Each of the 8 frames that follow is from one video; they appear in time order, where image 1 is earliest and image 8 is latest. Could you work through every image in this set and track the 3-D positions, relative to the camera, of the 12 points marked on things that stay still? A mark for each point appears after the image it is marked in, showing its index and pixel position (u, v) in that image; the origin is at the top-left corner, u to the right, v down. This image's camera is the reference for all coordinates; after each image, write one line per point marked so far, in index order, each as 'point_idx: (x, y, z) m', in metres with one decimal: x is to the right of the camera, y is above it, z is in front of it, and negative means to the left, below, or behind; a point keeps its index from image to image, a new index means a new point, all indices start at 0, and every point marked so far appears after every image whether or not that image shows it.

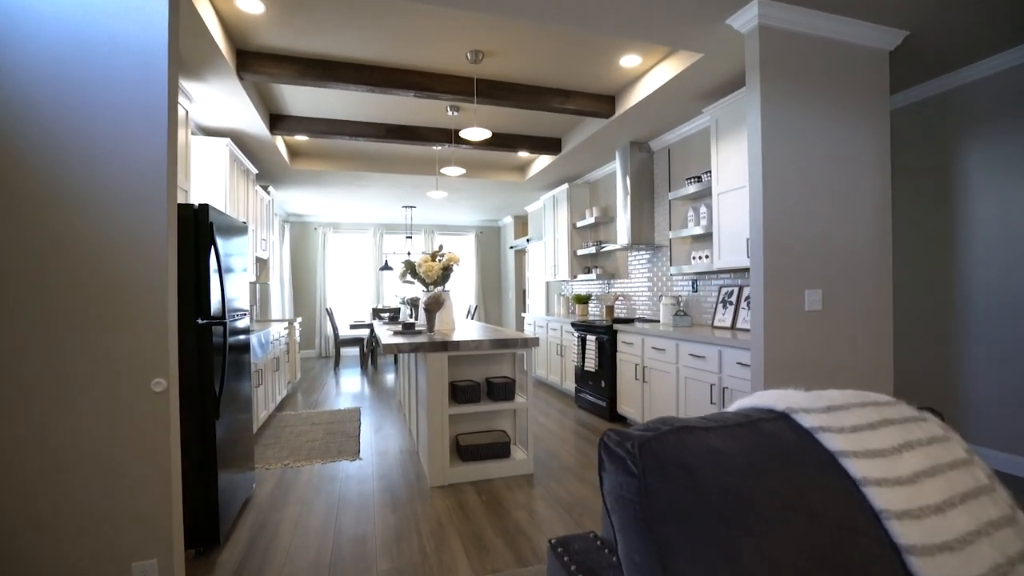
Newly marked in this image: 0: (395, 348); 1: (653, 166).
0: (-0.6, -0.3, +2.8) m
1: (+1.2, +1.0, +4.8) m
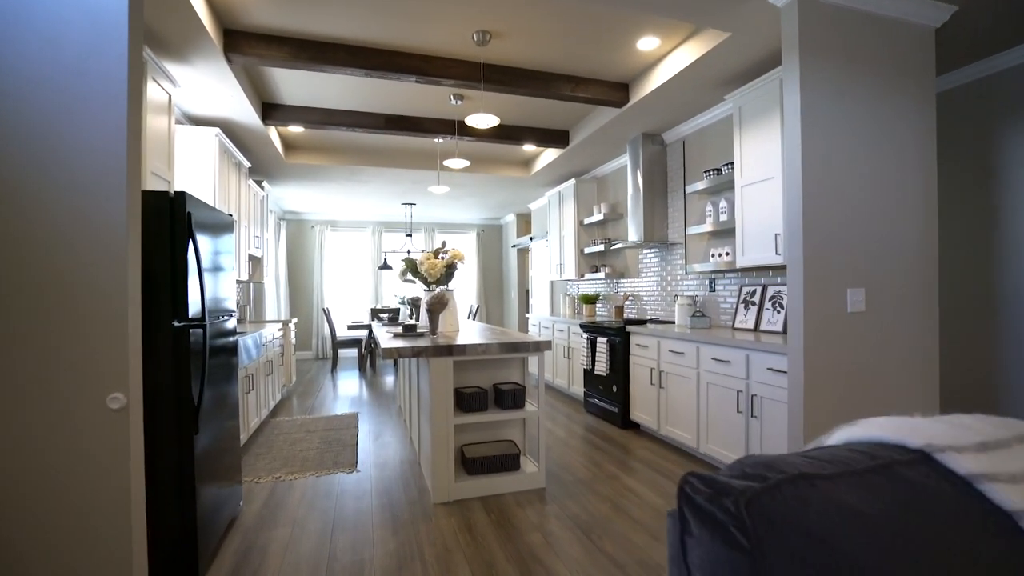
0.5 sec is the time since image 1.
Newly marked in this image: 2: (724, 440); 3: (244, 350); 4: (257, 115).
0: (-0.5, -0.3, +2.5) m
1: (+1.2, +1.0, +4.5) m
2: (+1.1, -0.8, +3.0) m
3: (-1.6, -0.4, +3.6) m
4: (-1.7, +1.2, +3.9) m
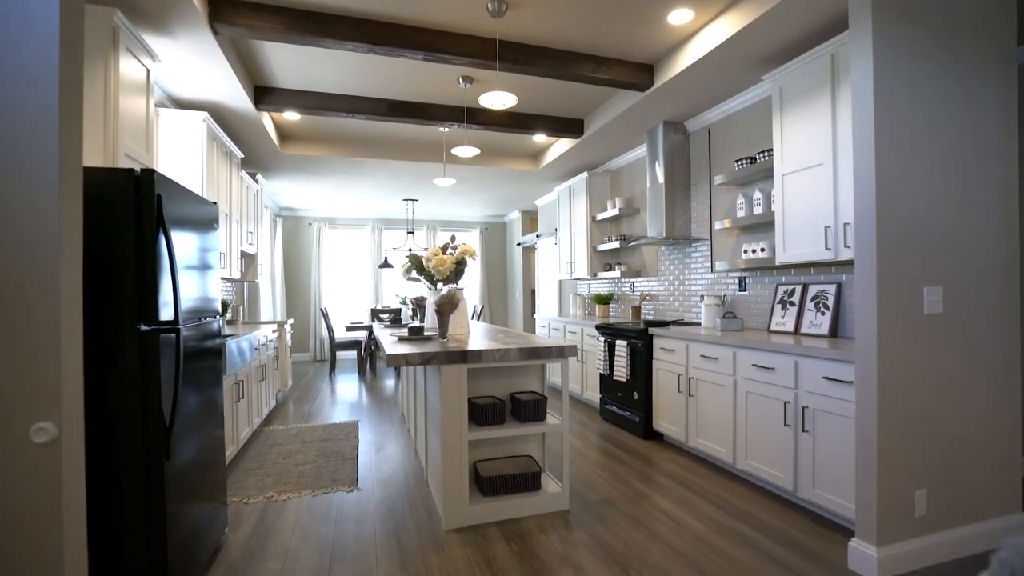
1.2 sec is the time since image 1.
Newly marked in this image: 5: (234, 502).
0: (-0.4, -0.3, +2.2) m
1: (+1.3, +1.0, +4.2) m
2: (+1.2, -0.8, +2.7) m
3: (-1.6, -0.4, +3.3) m
4: (-1.6, +1.2, +3.6) m
5: (-1.3, -1.0, +2.7) m
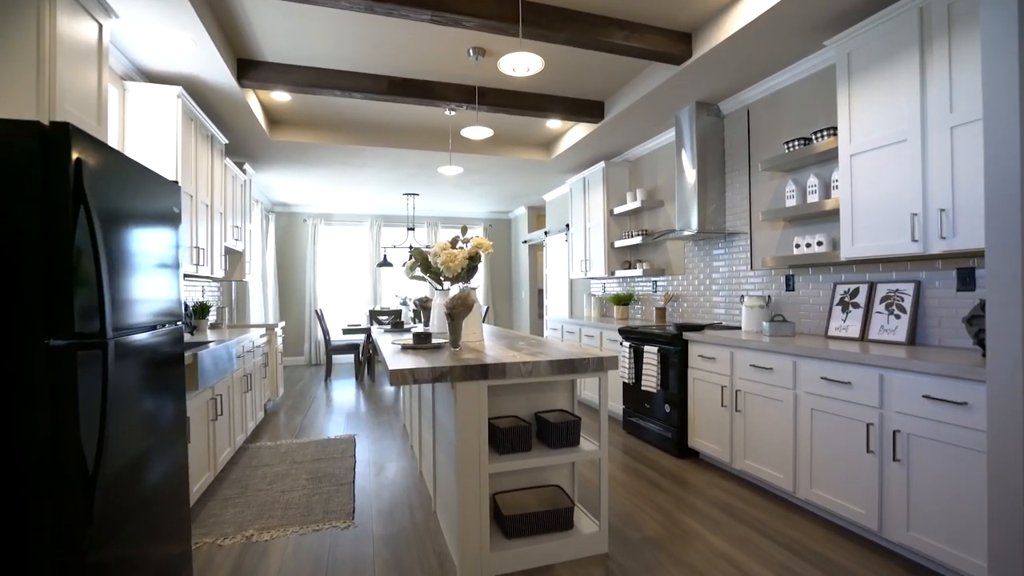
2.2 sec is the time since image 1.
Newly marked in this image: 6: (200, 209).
0: (-0.3, -0.3, +1.8) m
1: (+1.4, +1.0, +3.8) m
2: (+1.3, -0.8, +2.3) m
3: (-1.5, -0.4, +2.9) m
4: (-1.5, +1.2, +3.2) m
5: (-1.2, -1.0, +2.3) m
6: (-1.9, +0.5, +3.5) m
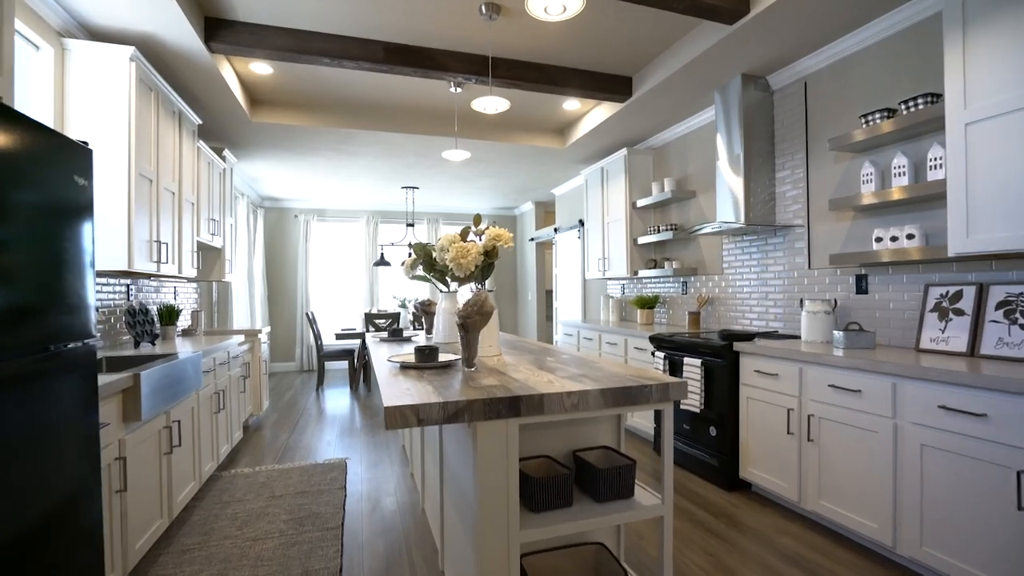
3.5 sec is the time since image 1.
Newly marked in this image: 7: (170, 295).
0: (-0.2, -0.3, +1.3) m
1: (+1.5, +1.0, +3.3) m
2: (+1.4, -0.8, +1.7) m
3: (-1.4, -0.4, +2.4) m
4: (-1.4, +1.2, +2.6) m
5: (-1.1, -1.0, +1.7) m
6: (-1.8, +0.5, +3.0) m
7: (-2.2, 0.0, +3.8) m
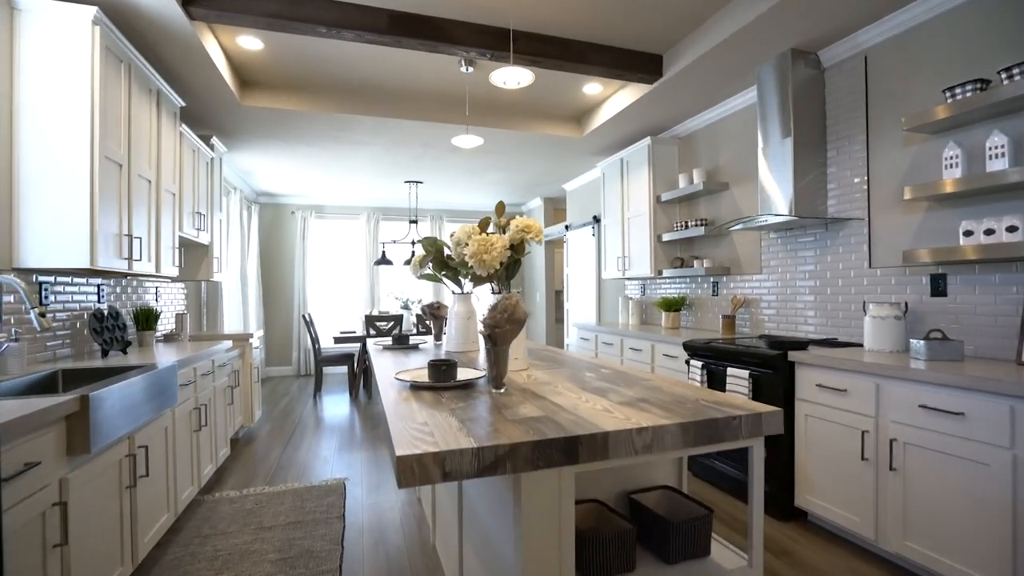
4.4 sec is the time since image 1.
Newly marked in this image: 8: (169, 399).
0: (-0.1, -0.3, +0.9) m
1: (+1.6, +1.0, +2.9) m
2: (+1.5, -0.8, +1.4) m
3: (-1.3, -0.4, +2.0) m
4: (-1.3, +1.1, +2.3) m
5: (-1.0, -1.0, +1.4) m
6: (-1.7, +0.5, +2.6) m
7: (-2.1, 0.0, +3.4) m
8: (-1.3, -0.4, +2.3) m
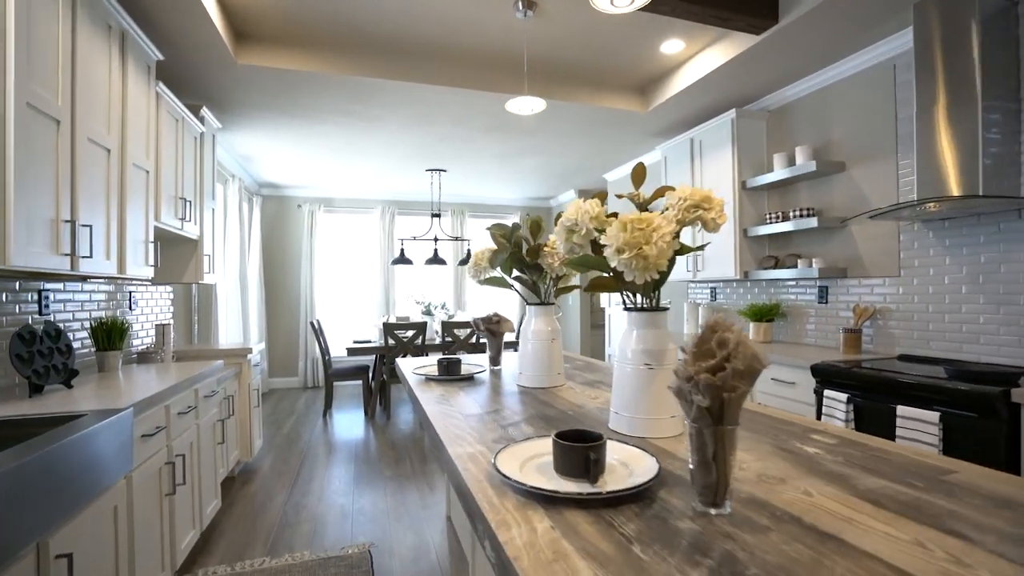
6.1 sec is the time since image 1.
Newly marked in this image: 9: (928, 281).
0: (+0.2, -0.3, +0.2) m
1: (+1.9, +1.0, +2.2) m
2: (+1.8, -0.8, +0.6) m
3: (-1.0, -0.4, +1.3) m
4: (-1.0, +1.1, +1.6) m
5: (-0.7, -1.0, +0.7) m
6: (-1.4, +0.4, +1.9) m
7: (-1.8, -0.1, +2.7) m
8: (-1.0, -0.5, +1.5) m
9: (+1.8, 0.0, +2.5) m
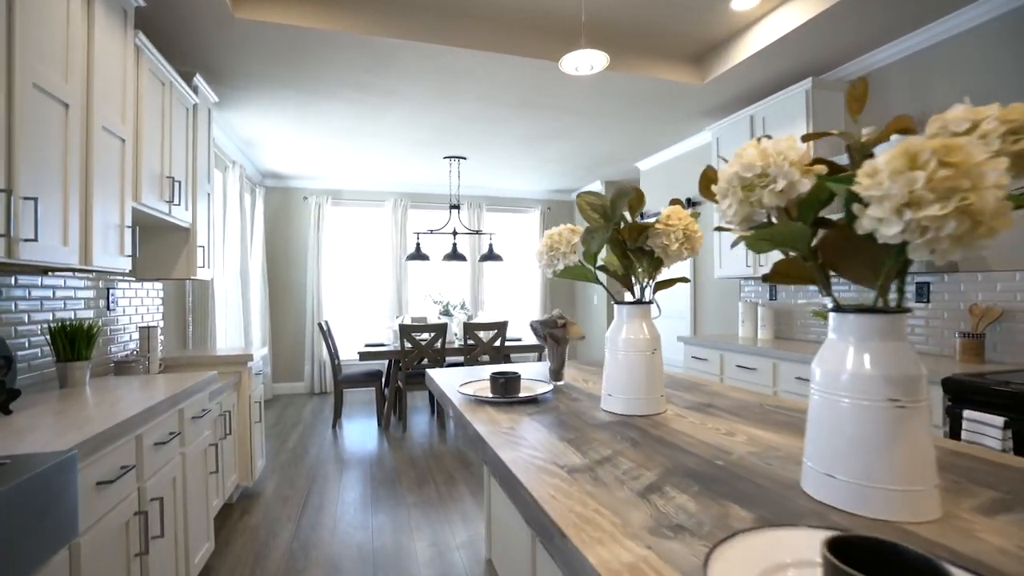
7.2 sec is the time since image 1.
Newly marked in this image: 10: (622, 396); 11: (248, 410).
0: (+0.4, -0.3, -0.3) m
1: (+2.1, +1.0, +1.7) m
2: (+2.0, -0.8, +0.2) m
3: (-0.8, -0.4, +0.8) m
4: (-0.8, +1.1, +1.1) m
5: (-0.5, -1.0, +0.2) m
6: (-1.2, +0.5, +1.4) m
7: (-1.6, -0.1, +2.3) m
8: (-0.8, -0.4, +1.1) m
9: (+2.0, +0.1, +2.1) m
10: (+0.2, -0.2, +1.3) m
11: (-1.3, -0.6, +2.9) m
